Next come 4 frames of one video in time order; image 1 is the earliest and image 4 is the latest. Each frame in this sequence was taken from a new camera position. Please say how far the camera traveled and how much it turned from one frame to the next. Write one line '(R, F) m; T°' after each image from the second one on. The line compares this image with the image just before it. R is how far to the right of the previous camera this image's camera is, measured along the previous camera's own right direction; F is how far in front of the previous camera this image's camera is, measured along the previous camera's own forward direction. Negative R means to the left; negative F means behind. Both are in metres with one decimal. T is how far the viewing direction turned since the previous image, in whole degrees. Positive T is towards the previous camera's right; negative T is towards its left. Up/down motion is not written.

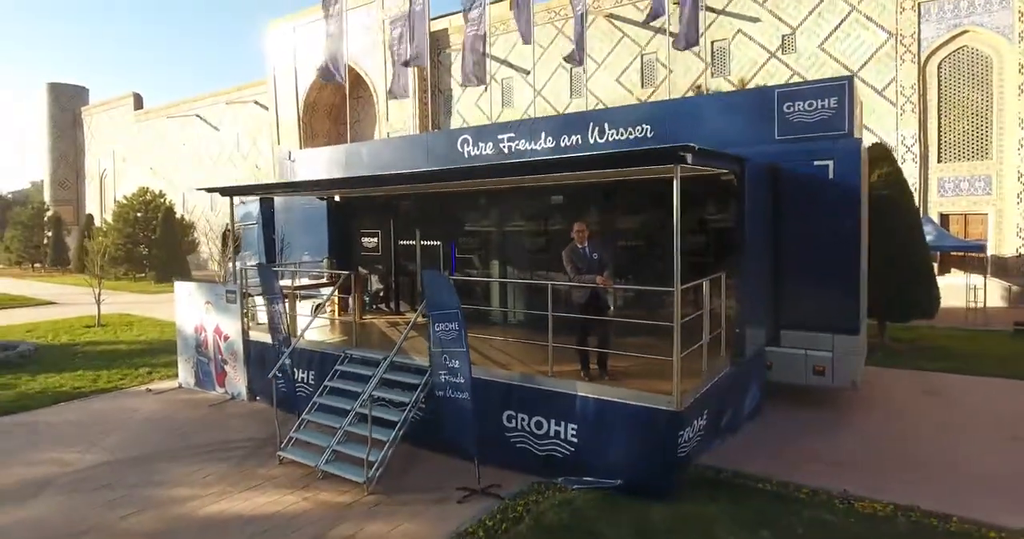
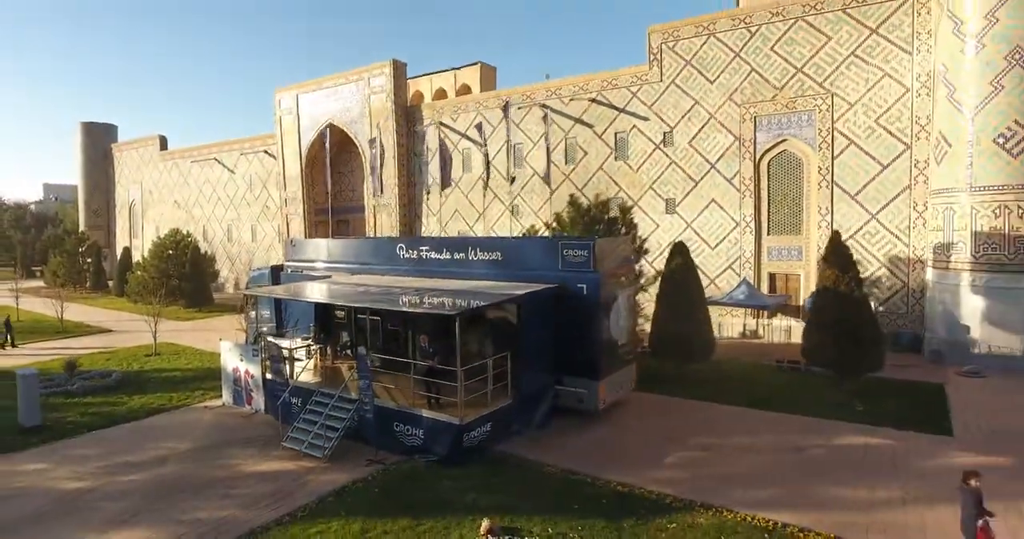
(+2.4, -5.5) m; -1°
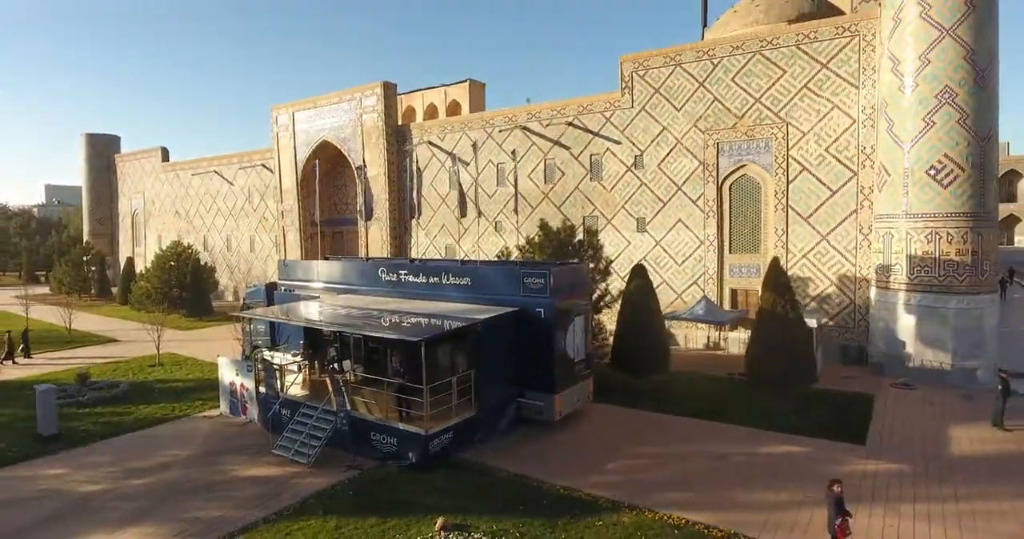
(+0.9, -1.5) m; 0°
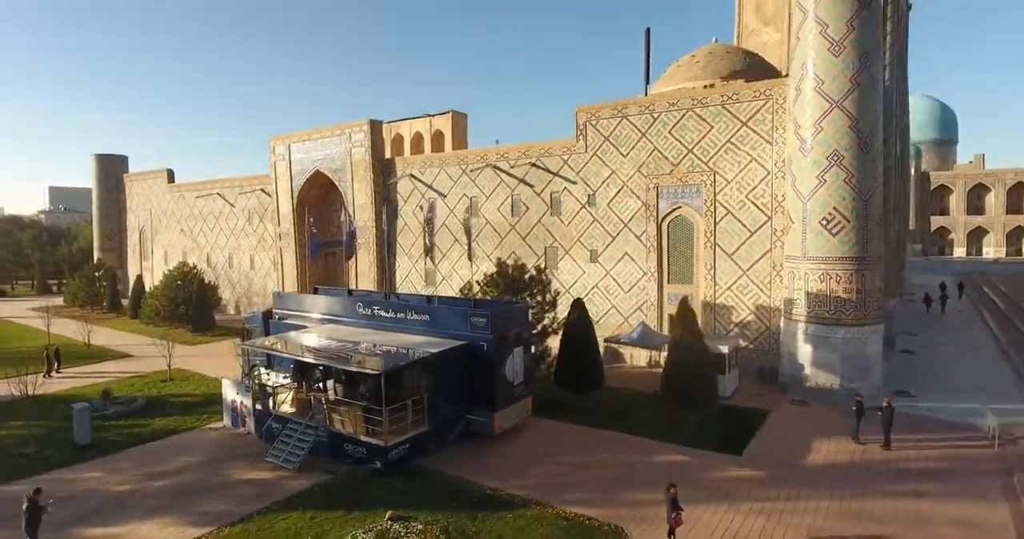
(+1.6, -3.2) m; 0°
